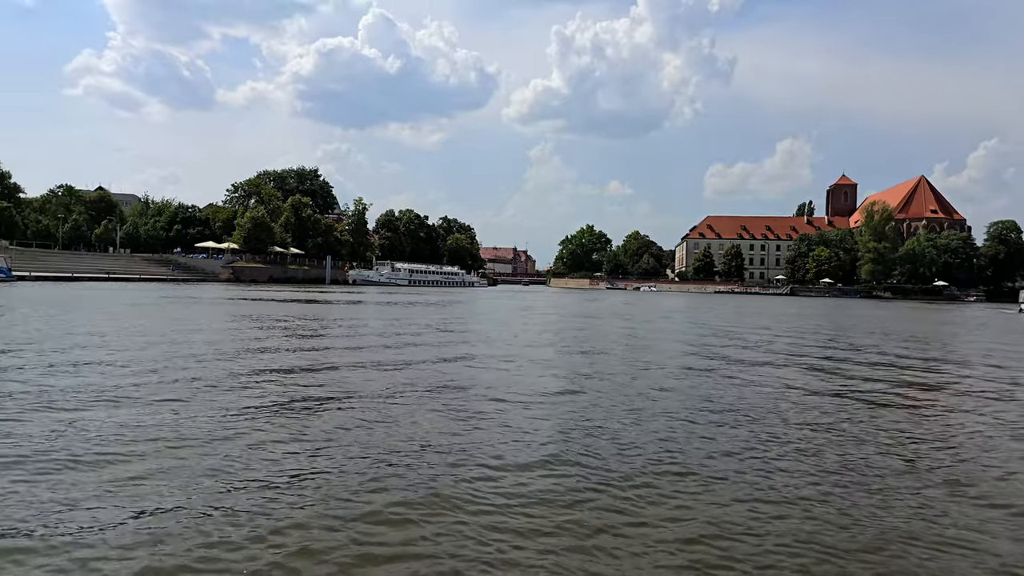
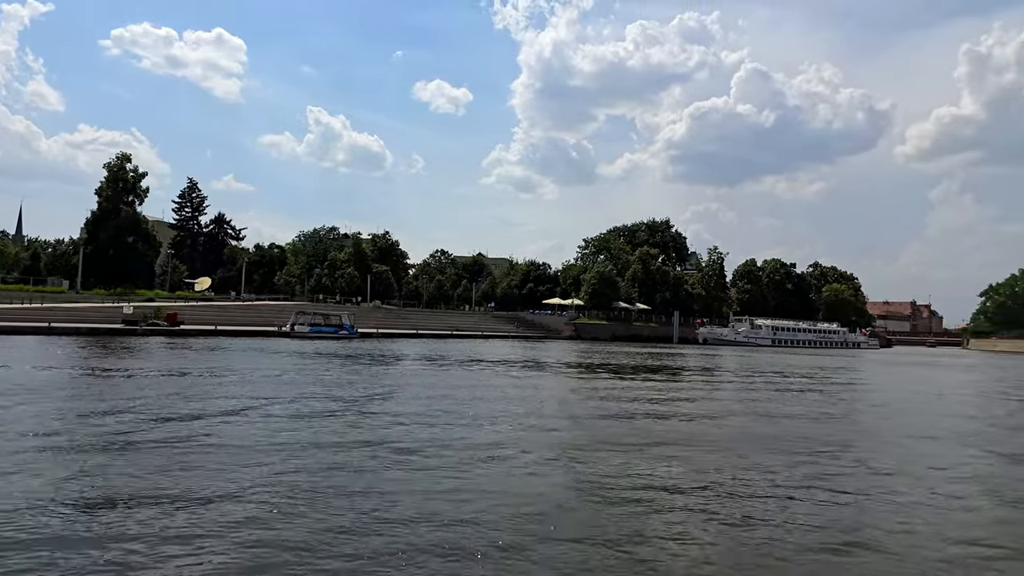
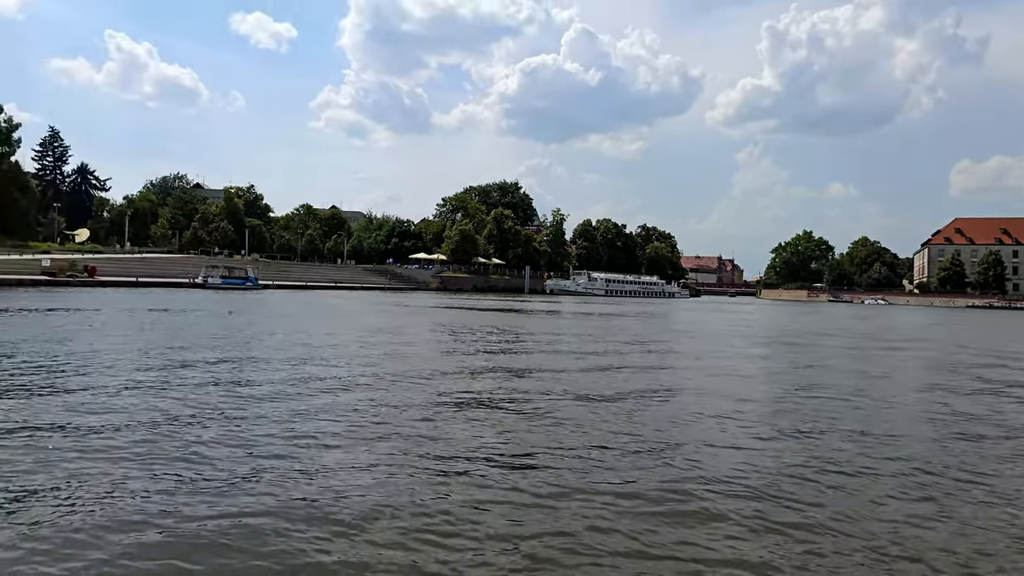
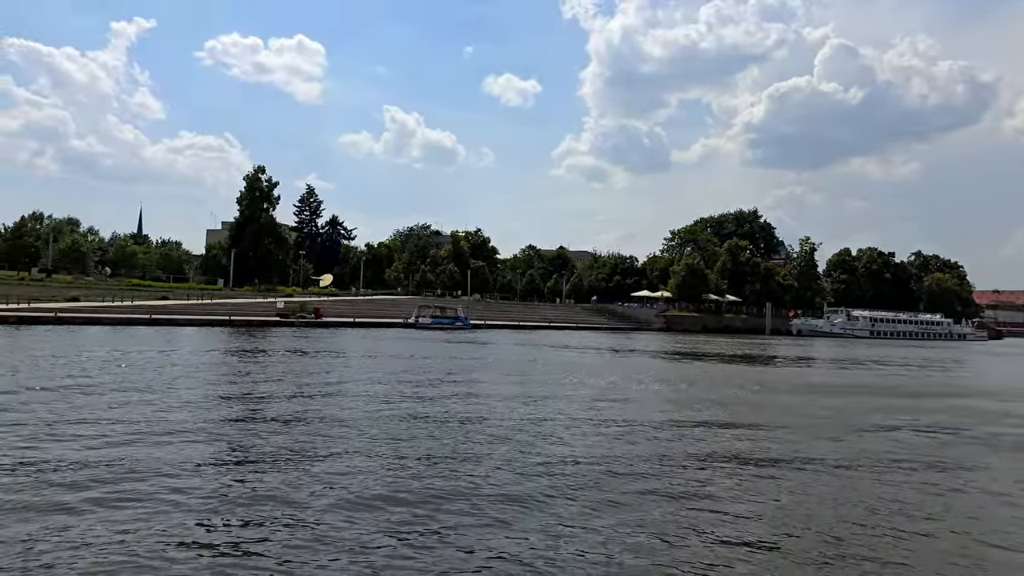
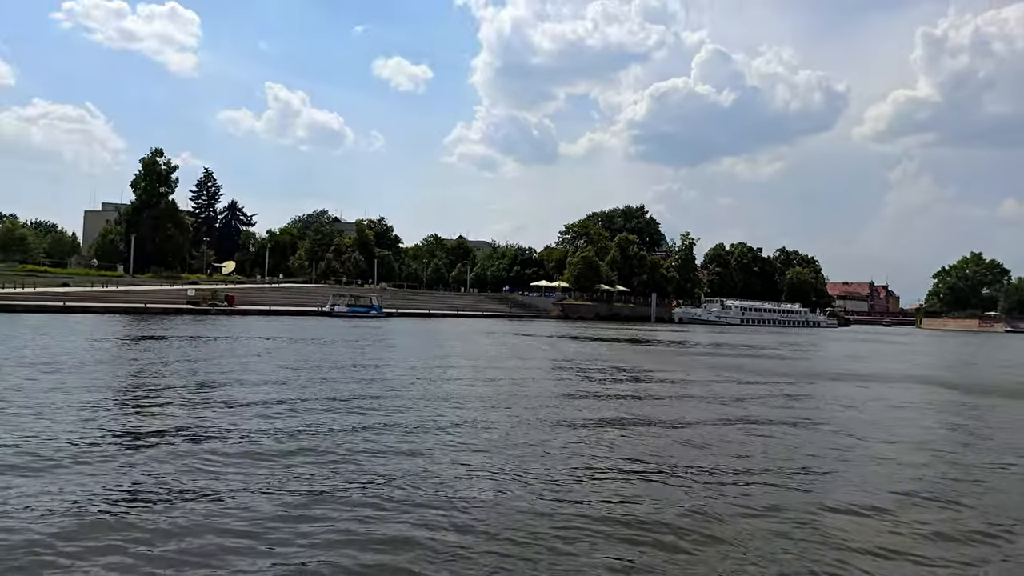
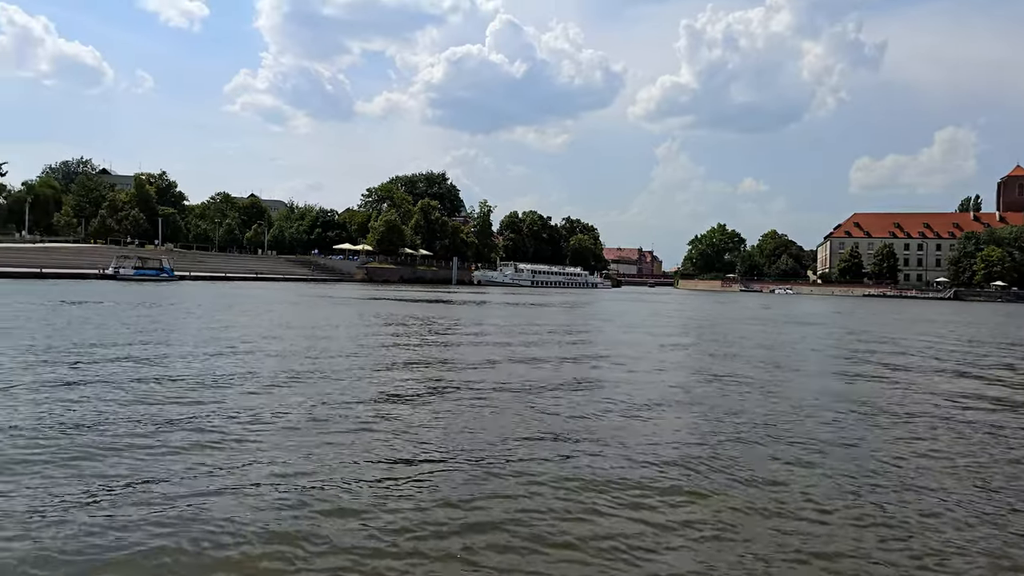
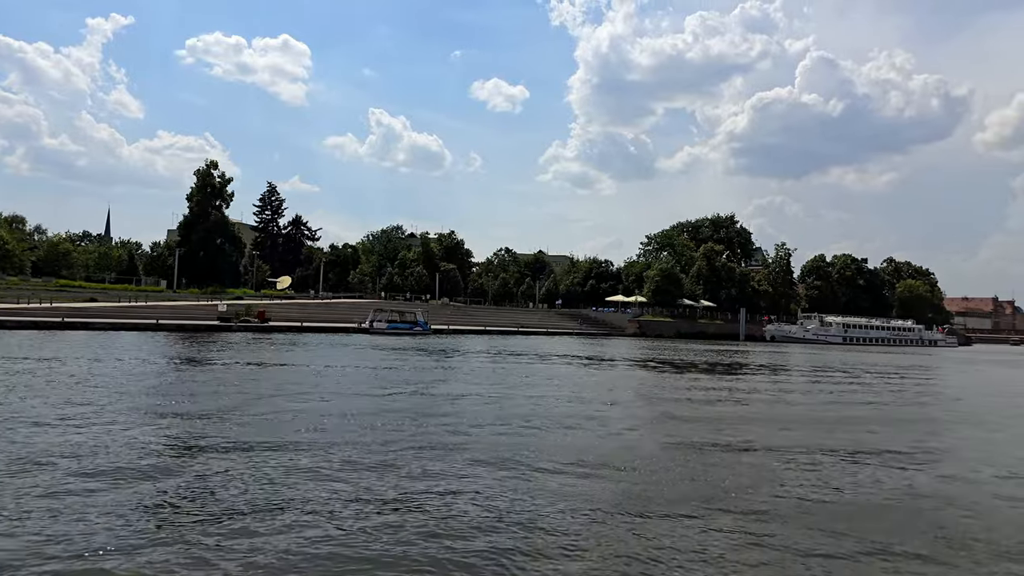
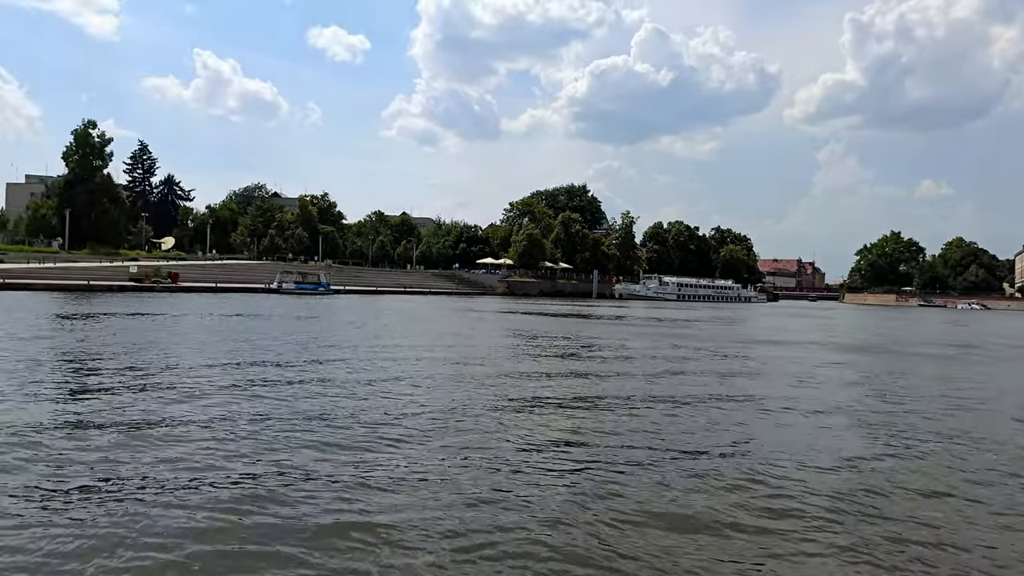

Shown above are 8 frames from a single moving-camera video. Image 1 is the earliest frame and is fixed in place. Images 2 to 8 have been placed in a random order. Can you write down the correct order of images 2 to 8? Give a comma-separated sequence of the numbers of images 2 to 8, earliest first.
6, 3, 8, 5, 4, 7, 2
